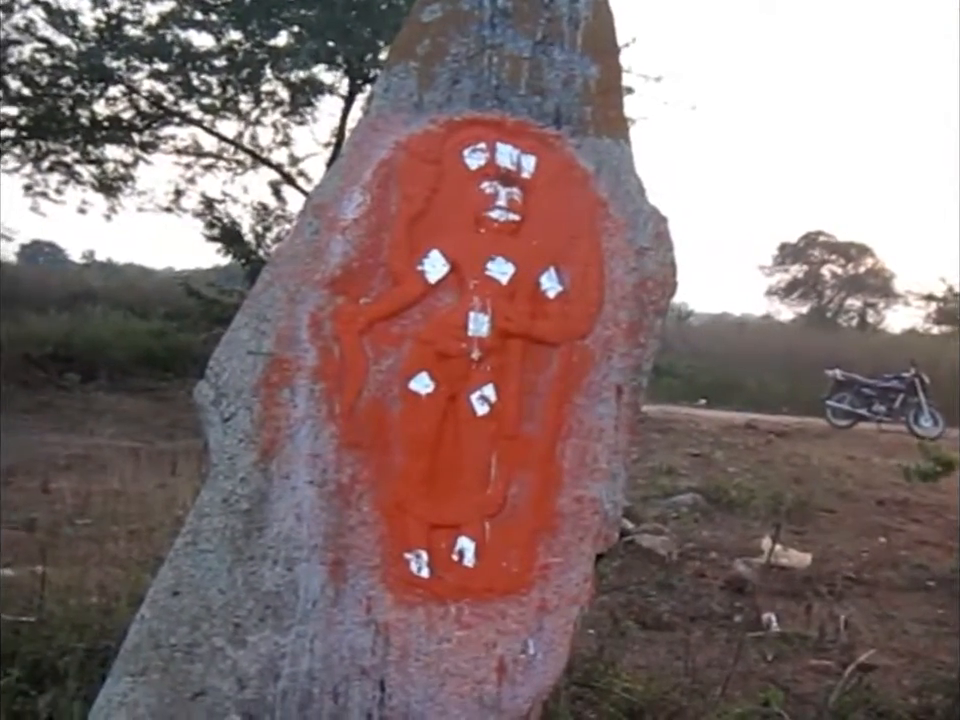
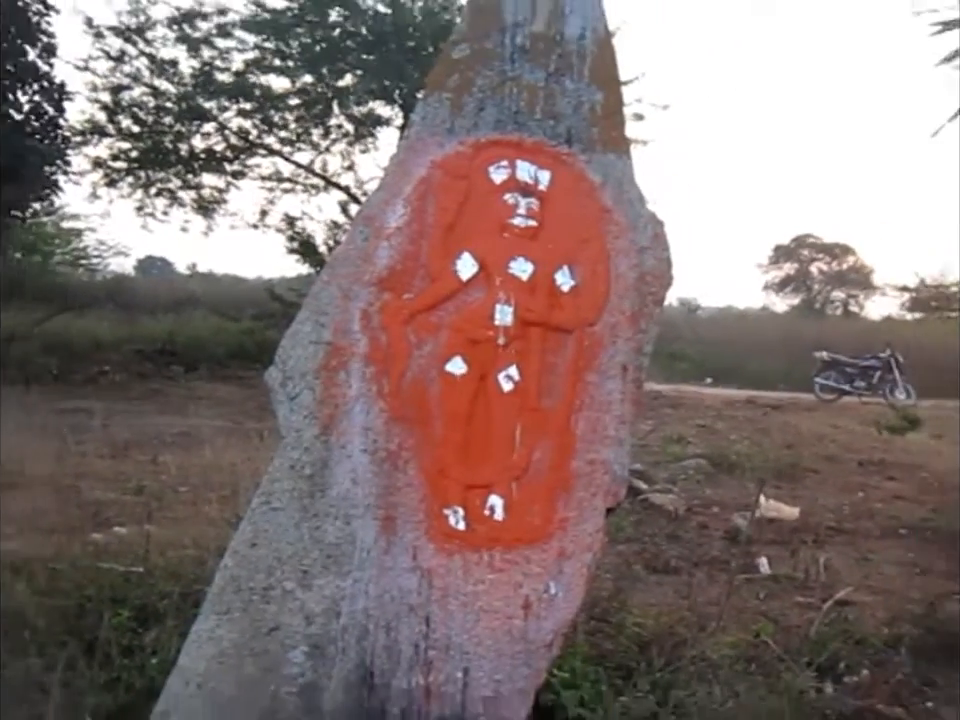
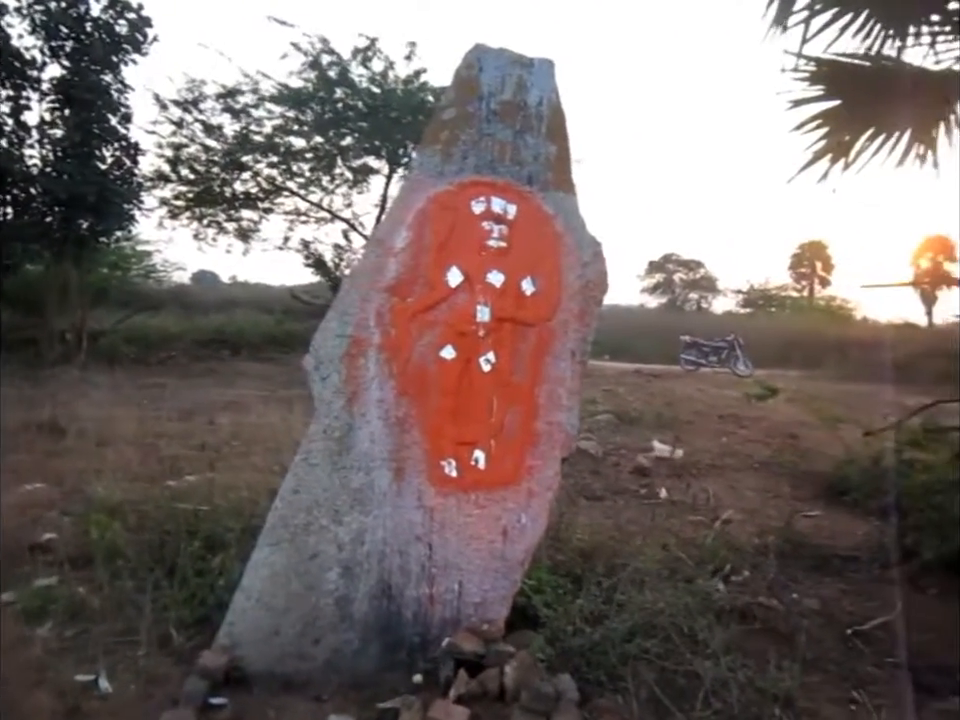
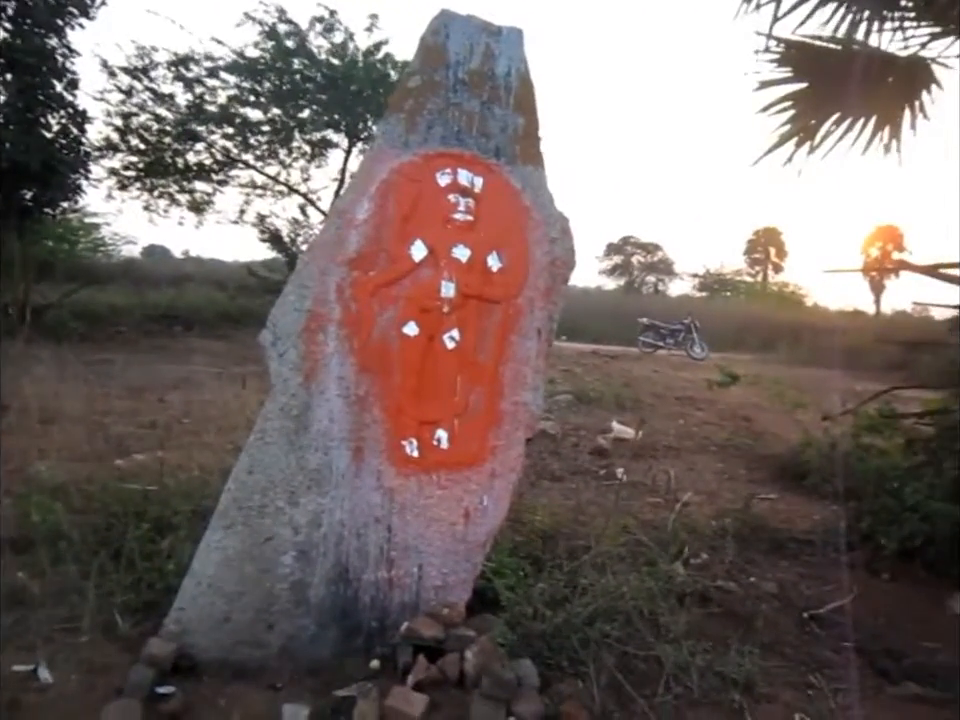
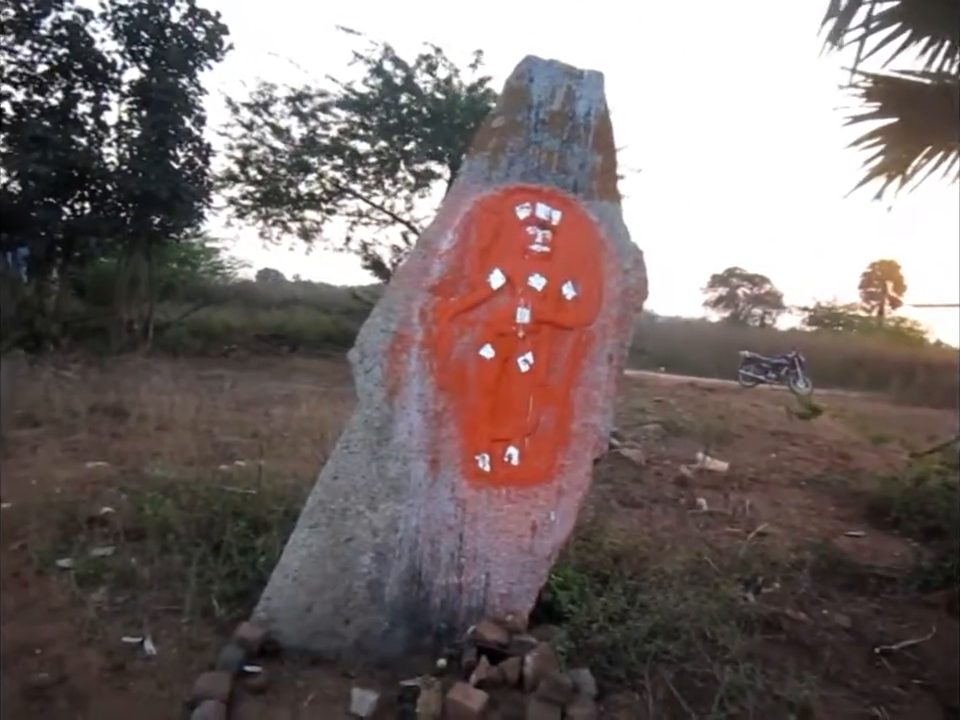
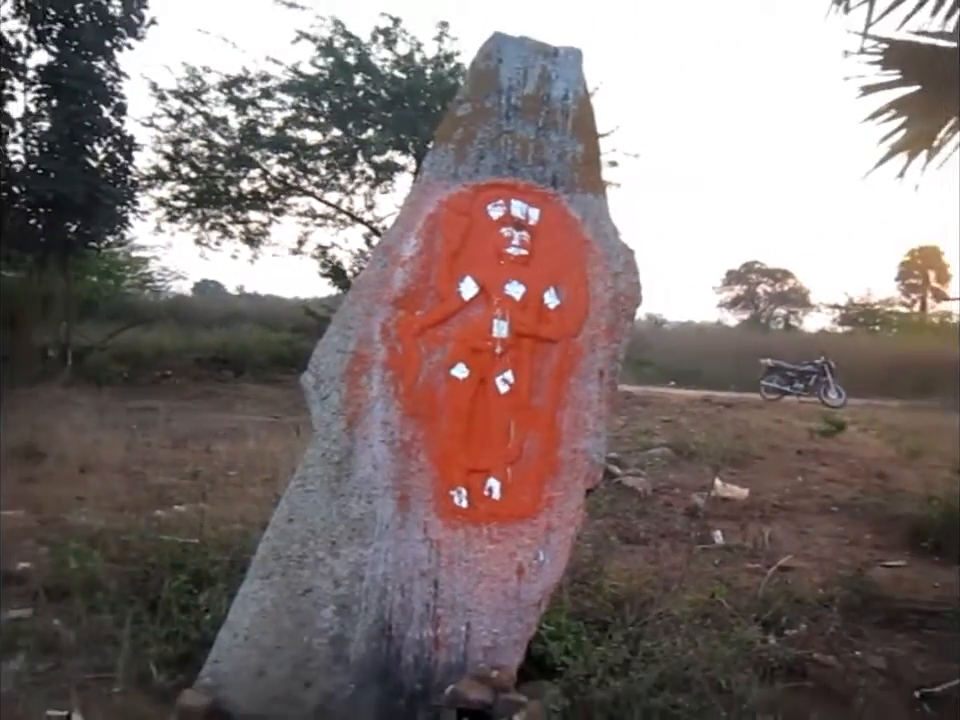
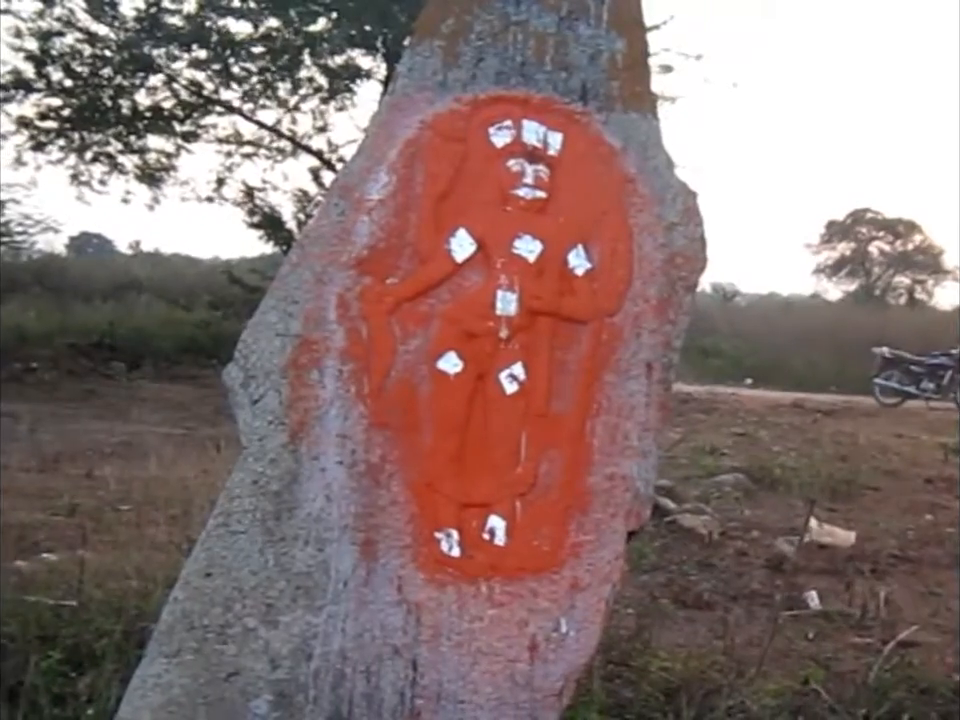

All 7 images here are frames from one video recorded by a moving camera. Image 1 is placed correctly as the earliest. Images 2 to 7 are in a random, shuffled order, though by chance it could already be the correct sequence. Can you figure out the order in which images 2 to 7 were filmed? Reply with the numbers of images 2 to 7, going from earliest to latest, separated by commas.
7, 2, 6, 5, 3, 4
